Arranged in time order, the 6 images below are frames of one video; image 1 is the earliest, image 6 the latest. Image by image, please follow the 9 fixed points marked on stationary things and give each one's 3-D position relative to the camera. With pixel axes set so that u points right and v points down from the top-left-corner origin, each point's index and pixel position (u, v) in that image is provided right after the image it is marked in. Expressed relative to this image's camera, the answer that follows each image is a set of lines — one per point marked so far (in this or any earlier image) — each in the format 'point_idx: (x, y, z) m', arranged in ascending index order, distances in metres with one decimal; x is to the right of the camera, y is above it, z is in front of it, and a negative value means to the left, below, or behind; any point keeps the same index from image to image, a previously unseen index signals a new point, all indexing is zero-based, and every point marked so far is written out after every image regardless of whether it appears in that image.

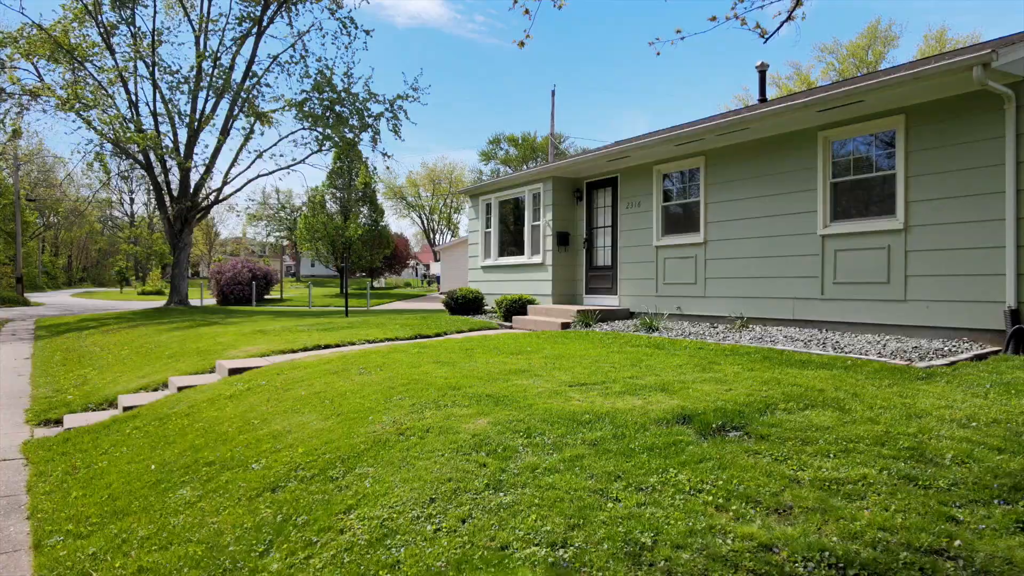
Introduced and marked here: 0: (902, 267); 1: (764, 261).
0: (+3.7, +0.2, +7.0) m
1: (+2.9, +0.3, +8.4) m
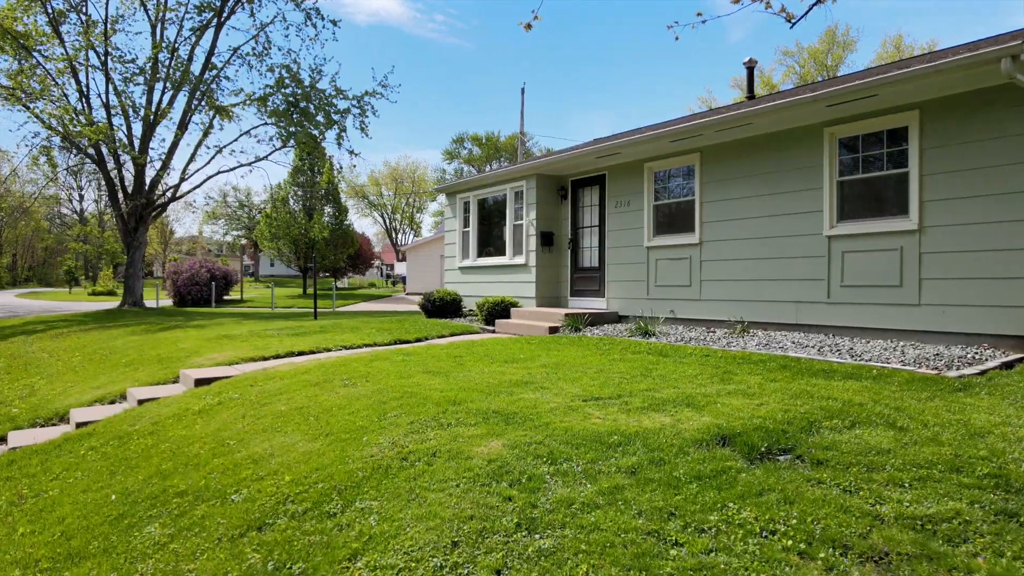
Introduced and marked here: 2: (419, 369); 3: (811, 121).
0: (+3.7, +0.2, +6.7) m
1: (+2.8, +0.3, +8.1) m
2: (-0.9, -0.7, +6.7) m
3: (+3.1, +1.7, +7.5) m
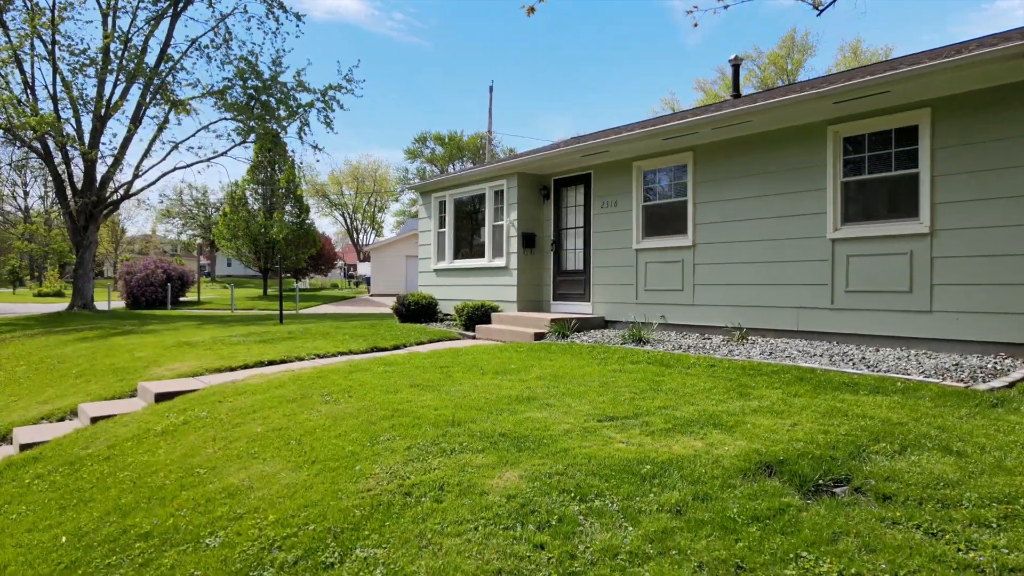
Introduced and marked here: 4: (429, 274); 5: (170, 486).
0: (+3.6, +0.1, +6.4) m
1: (+2.7, +0.2, +7.8) m
2: (-0.9, -0.8, +6.2) m
3: (+3.0, +1.7, +7.2) m
4: (-1.5, +0.2, +12.8) m
5: (-2.0, -1.2, +4.3) m
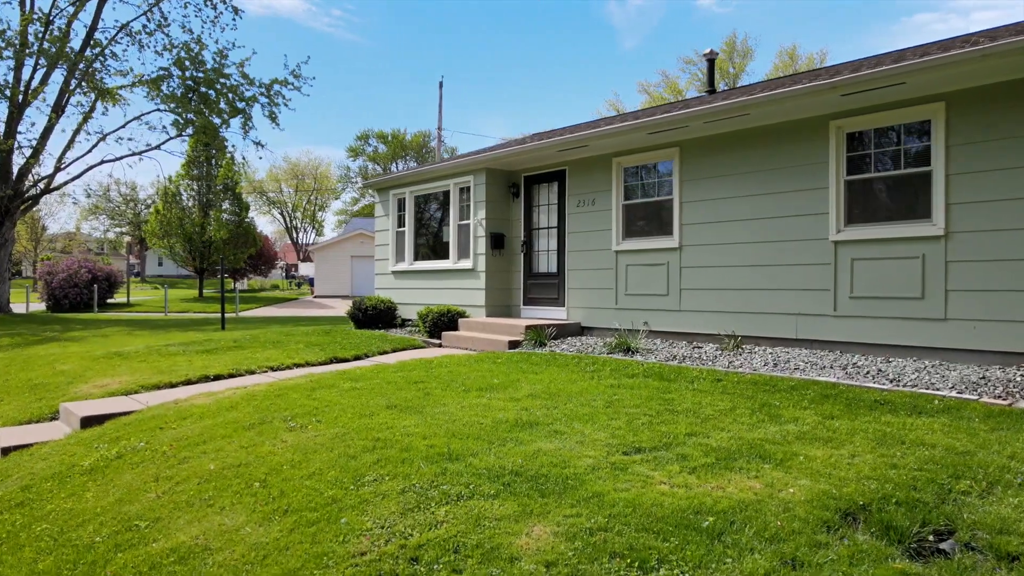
0: (+3.5, +0.1, +6.0) m
1: (+2.5, +0.2, +7.3) m
2: (-1.0, -0.8, +5.4) m
3: (+2.8, +1.6, +6.8) m
4: (-2.1, +0.2, +12.0) m
5: (-1.9, -1.2, +3.4) m
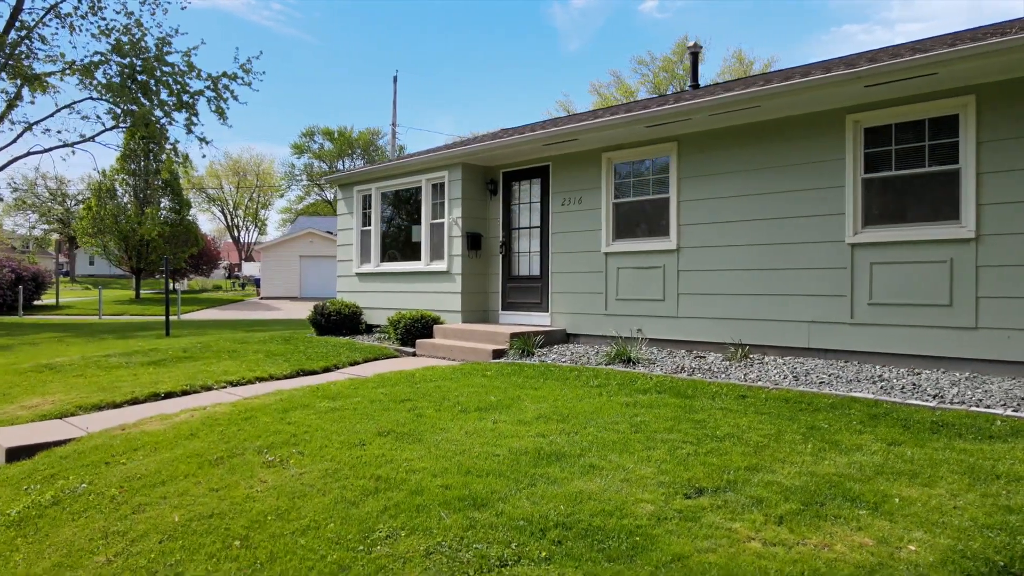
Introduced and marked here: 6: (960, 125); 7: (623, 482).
0: (+3.5, 0.0, +5.6) m
1: (+2.4, +0.1, +6.8) m
2: (-0.9, -0.9, +4.7) m
3: (+2.8, +1.6, +6.3) m
4: (-2.5, +0.1, +11.2) m
5: (-1.7, -1.3, +2.6) m
6: (+3.5, +1.3, +5.7) m
7: (+0.5, -0.9, +3.4) m
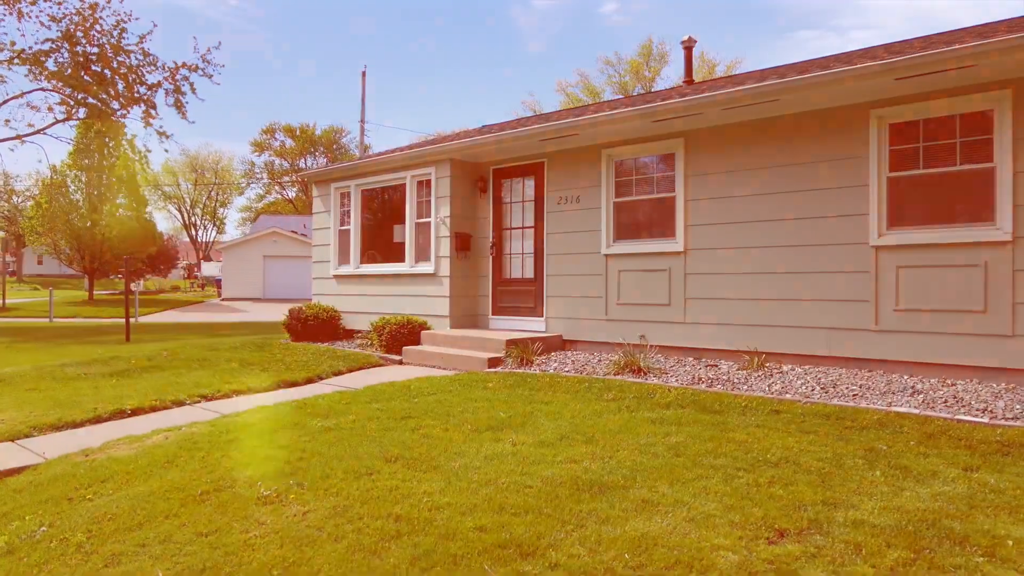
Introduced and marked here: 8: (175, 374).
0: (+3.6, 0.0, +5.3) m
1: (+2.4, +0.1, +6.5) m
2: (-0.8, -0.9, +4.2) m
3: (+2.8, +1.5, +6.0) m
4: (-2.7, +0.1, +10.5) m
5: (-1.5, -1.3, +2.1) m
6: (+3.6, +1.2, +5.4) m
7: (+0.7, -0.9, +2.9) m
8: (-3.3, -0.8, +7.1) m
